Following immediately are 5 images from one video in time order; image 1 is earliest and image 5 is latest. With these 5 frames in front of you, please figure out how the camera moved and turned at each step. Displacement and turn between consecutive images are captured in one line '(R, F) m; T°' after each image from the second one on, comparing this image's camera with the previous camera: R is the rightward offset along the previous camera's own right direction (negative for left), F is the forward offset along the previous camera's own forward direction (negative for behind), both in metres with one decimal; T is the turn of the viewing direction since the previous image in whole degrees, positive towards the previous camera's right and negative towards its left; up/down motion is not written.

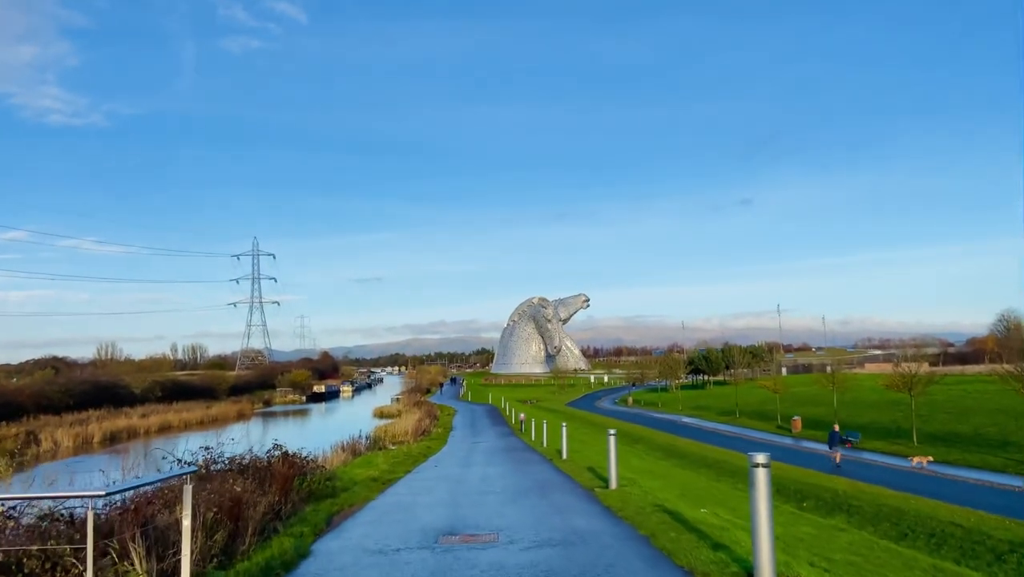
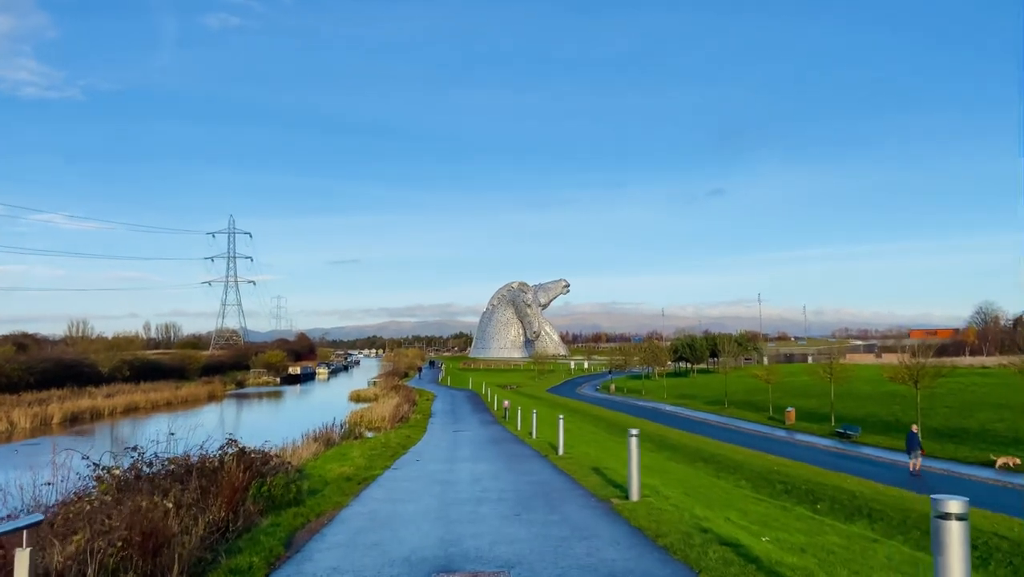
(-0.3, +1.8) m; +2°
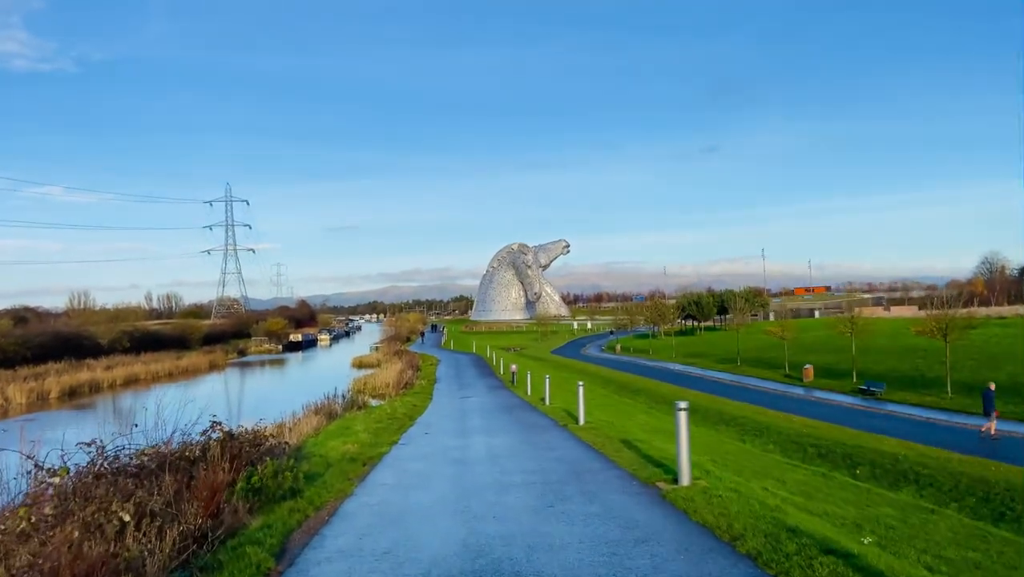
(-0.3, +1.4) m; 0°
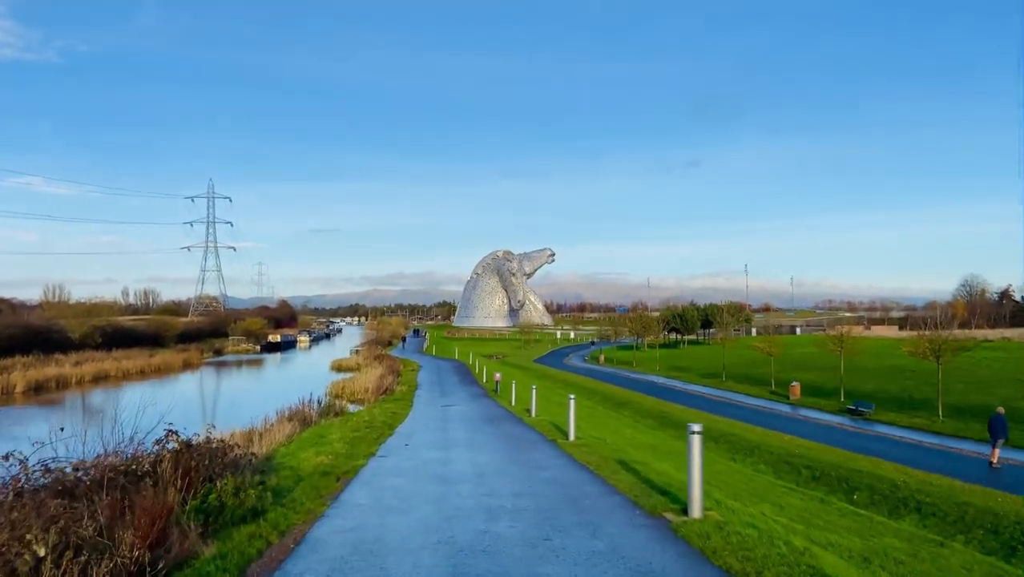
(-0.1, +0.8) m; +1°
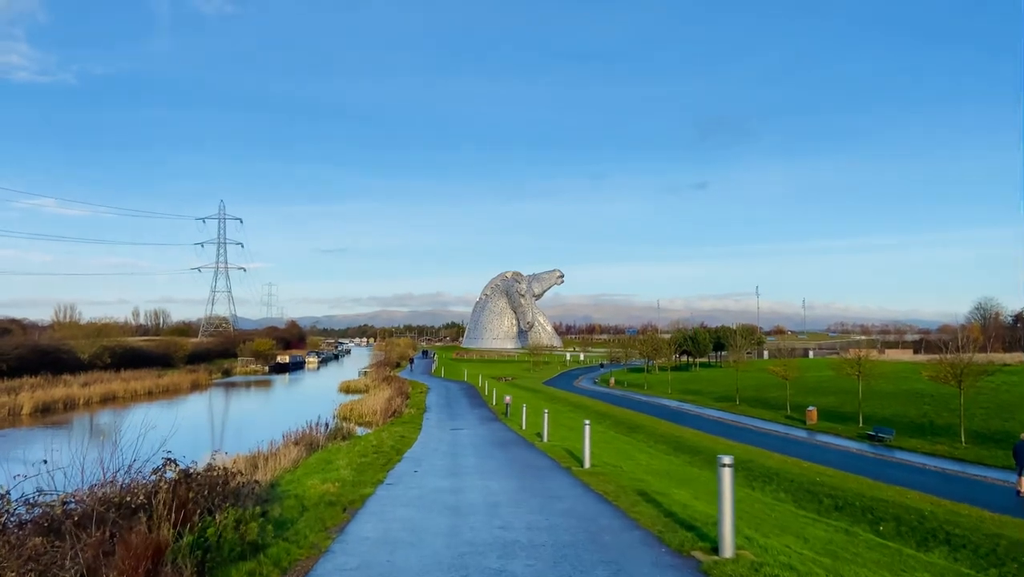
(-0.1, +0.4) m; -1°
